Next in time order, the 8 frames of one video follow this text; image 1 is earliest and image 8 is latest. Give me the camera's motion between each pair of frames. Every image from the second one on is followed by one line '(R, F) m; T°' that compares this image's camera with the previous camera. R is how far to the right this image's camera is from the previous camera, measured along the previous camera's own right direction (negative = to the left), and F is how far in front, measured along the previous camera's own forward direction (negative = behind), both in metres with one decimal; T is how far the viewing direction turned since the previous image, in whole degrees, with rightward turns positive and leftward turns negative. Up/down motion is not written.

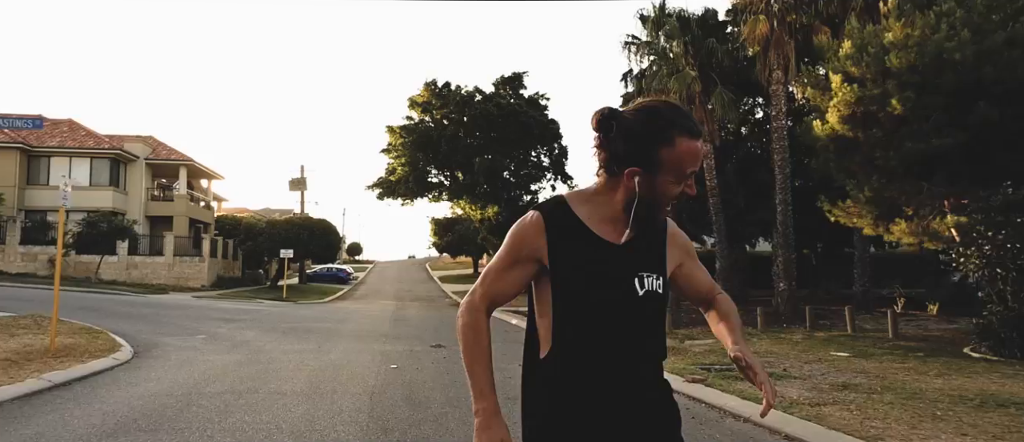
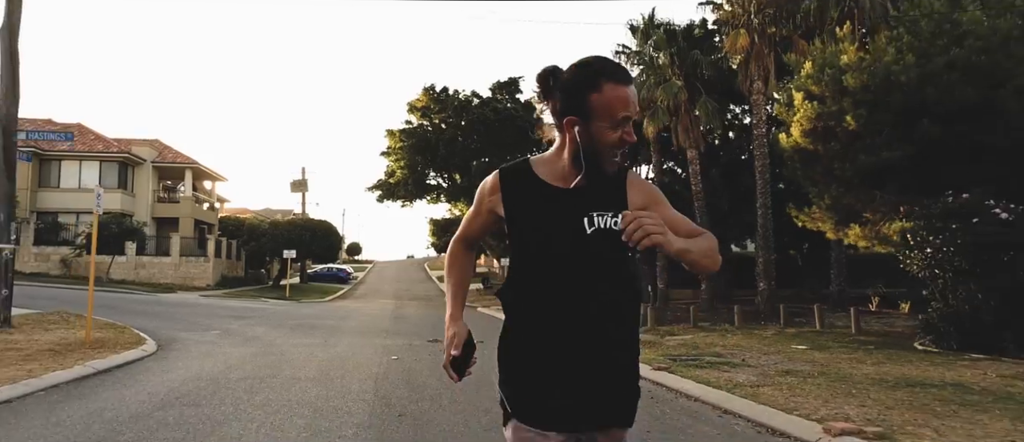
(+0.2, -1.2) m; 0°
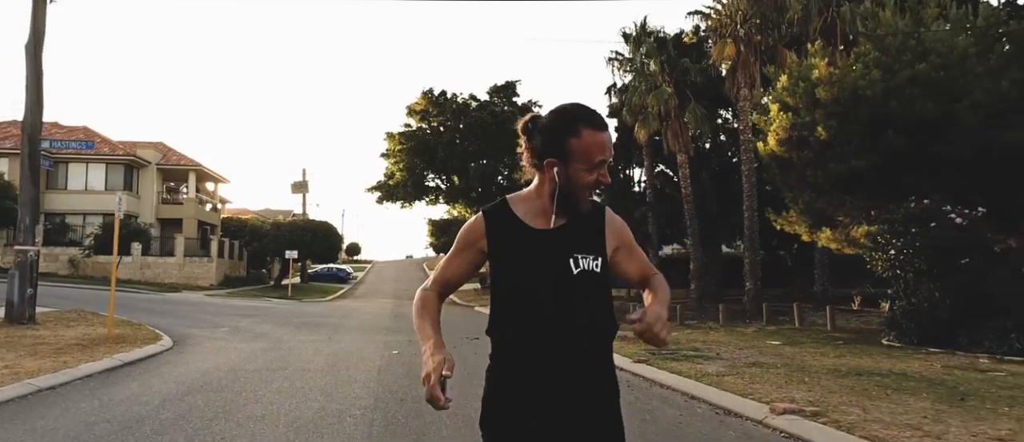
(+0.1, -0.9) m; 0°
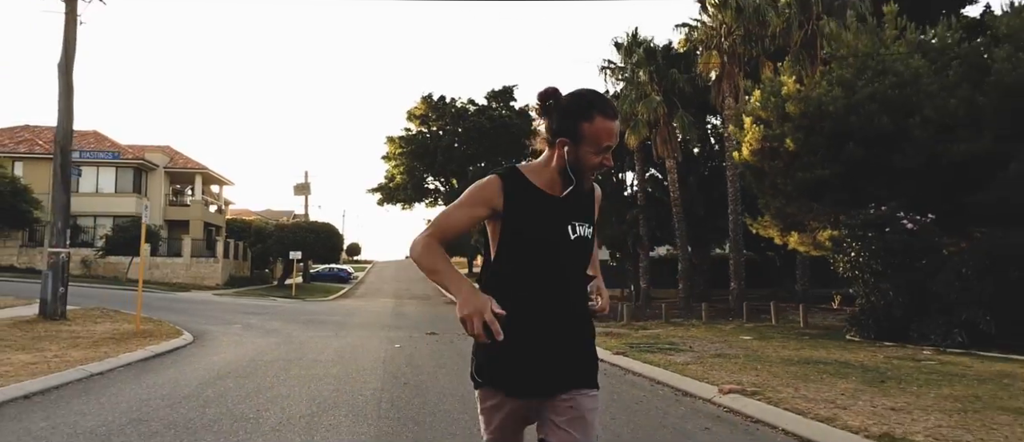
(+0.2, -1.3) m; 0°
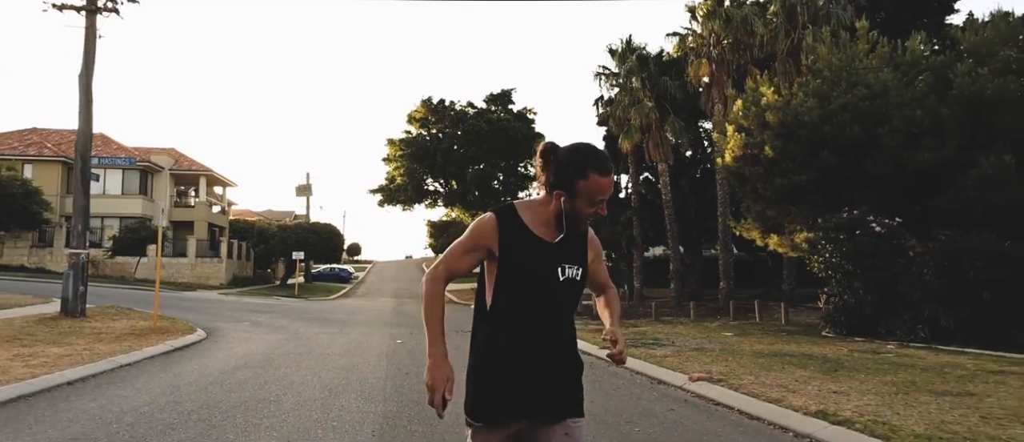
(+0.1, -0.9) m; 0°
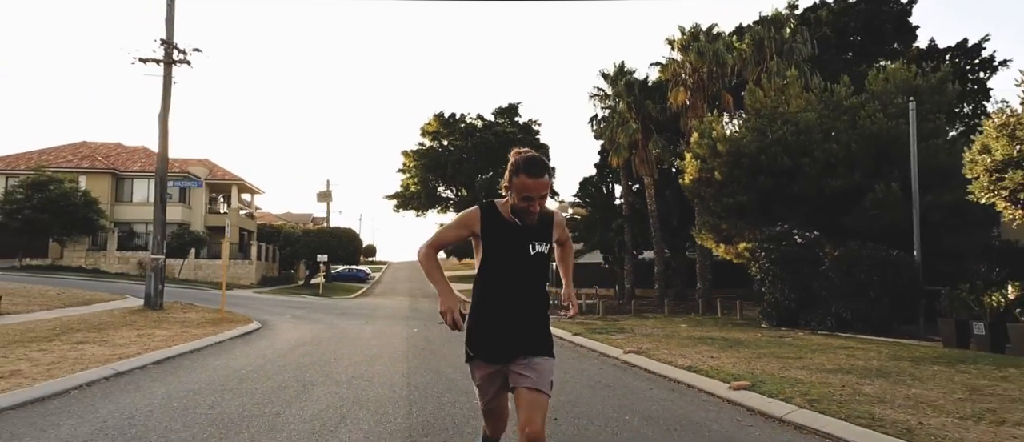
(+0.5, -3.8) m; -1°
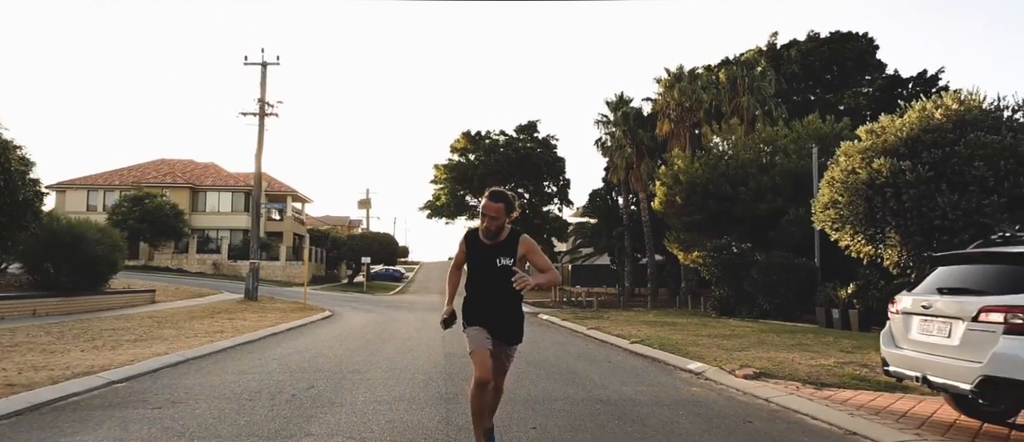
(+0.9, -6.3) m; -3°
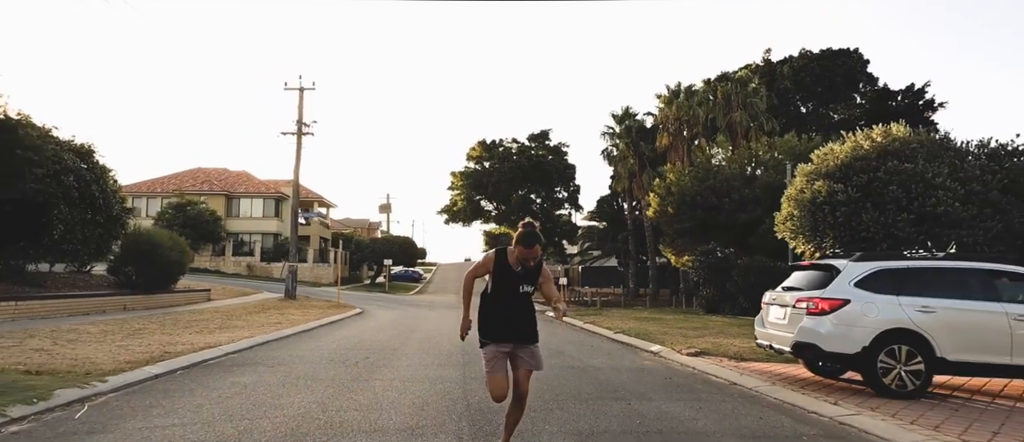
(+0.3, -3.2) m; -1°
